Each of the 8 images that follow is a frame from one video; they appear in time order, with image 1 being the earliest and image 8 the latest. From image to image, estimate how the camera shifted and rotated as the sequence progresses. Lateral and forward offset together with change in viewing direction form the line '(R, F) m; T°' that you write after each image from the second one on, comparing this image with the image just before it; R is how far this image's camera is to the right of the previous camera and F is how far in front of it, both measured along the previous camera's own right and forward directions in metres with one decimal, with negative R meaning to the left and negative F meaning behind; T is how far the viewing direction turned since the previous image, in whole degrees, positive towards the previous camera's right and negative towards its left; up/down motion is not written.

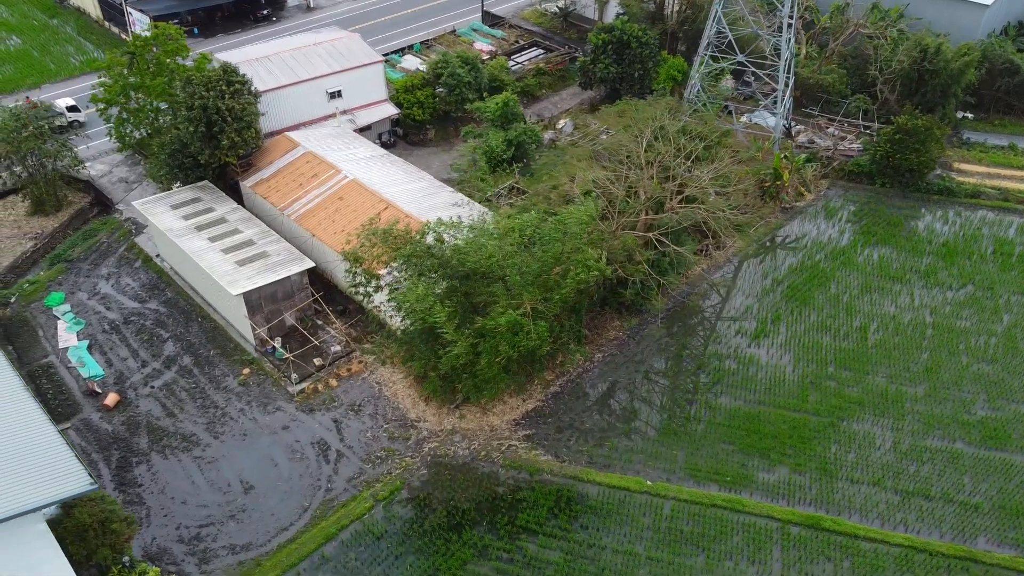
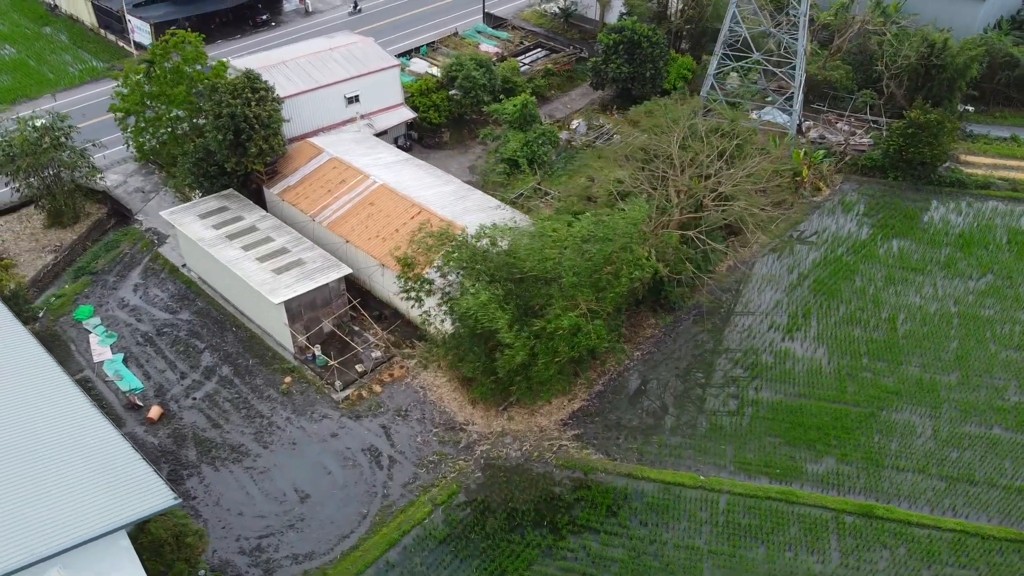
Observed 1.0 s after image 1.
(-1.5, -0.1) m; +2°
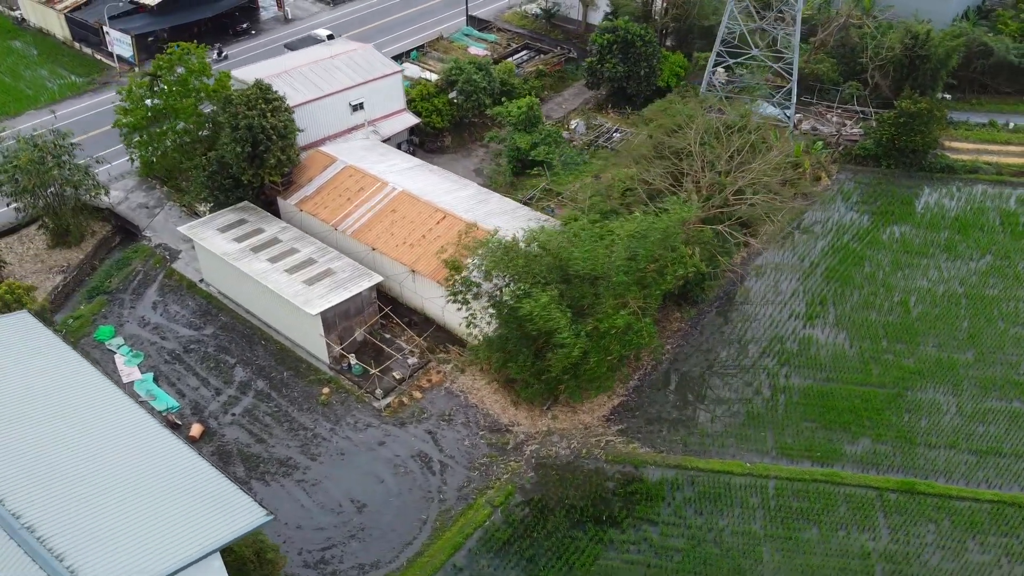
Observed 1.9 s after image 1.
(-1.8, -0.1) m; +3°
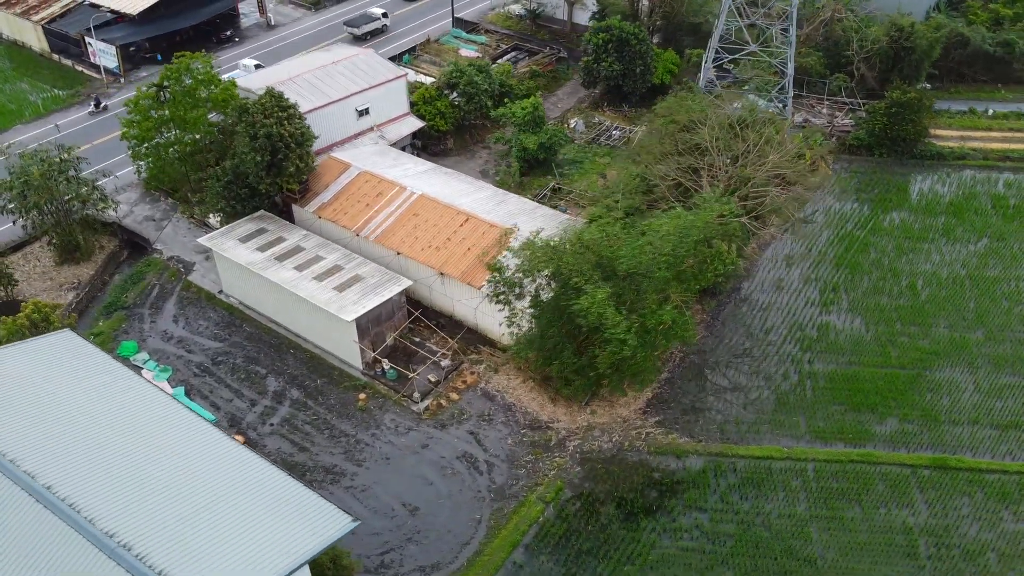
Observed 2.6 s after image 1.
(-1.6, -0.2) m; +3°
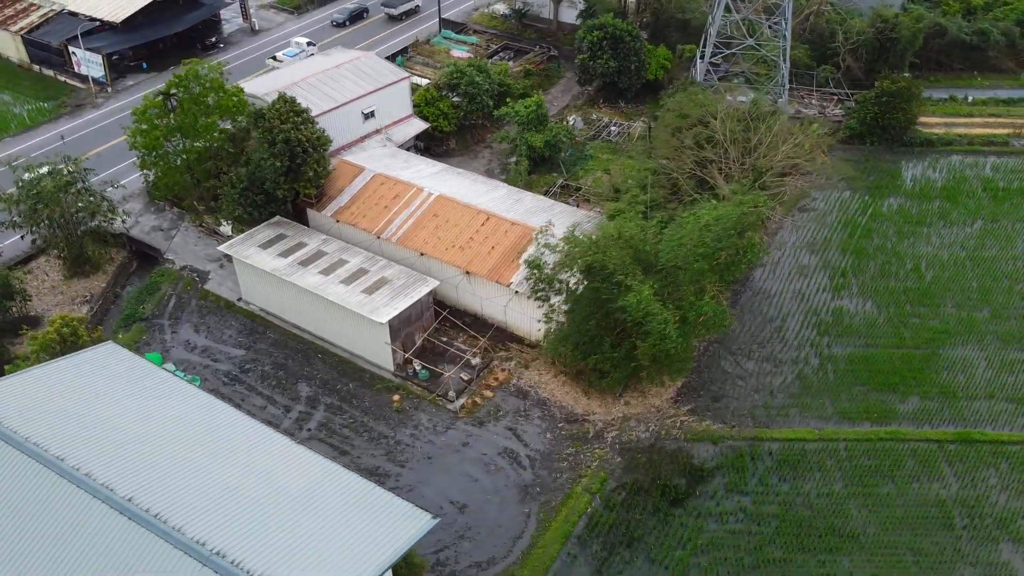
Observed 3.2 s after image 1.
(-1.5, -0.2) m; +3°
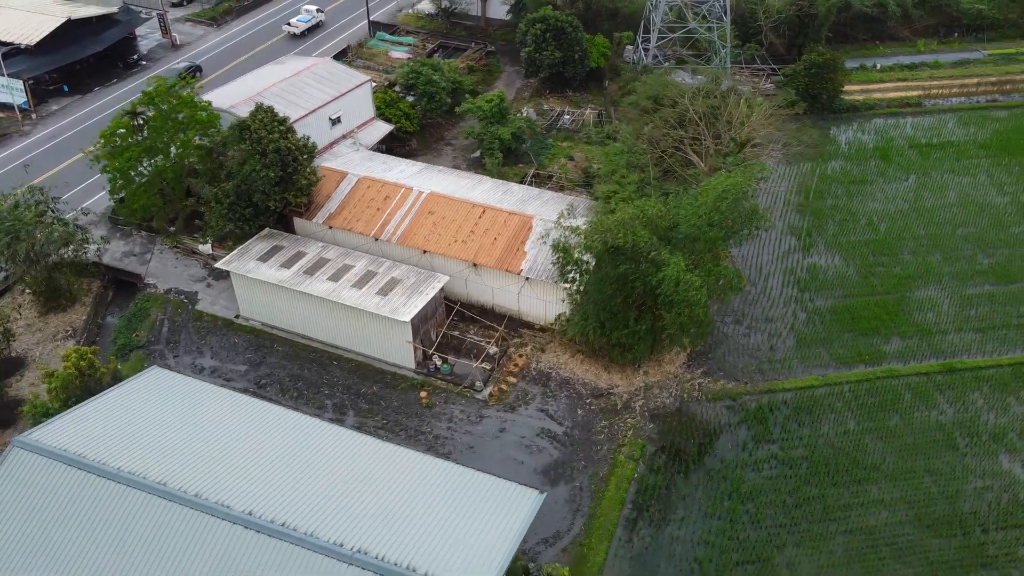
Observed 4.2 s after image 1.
(-2.7, -0.3) m; +8°
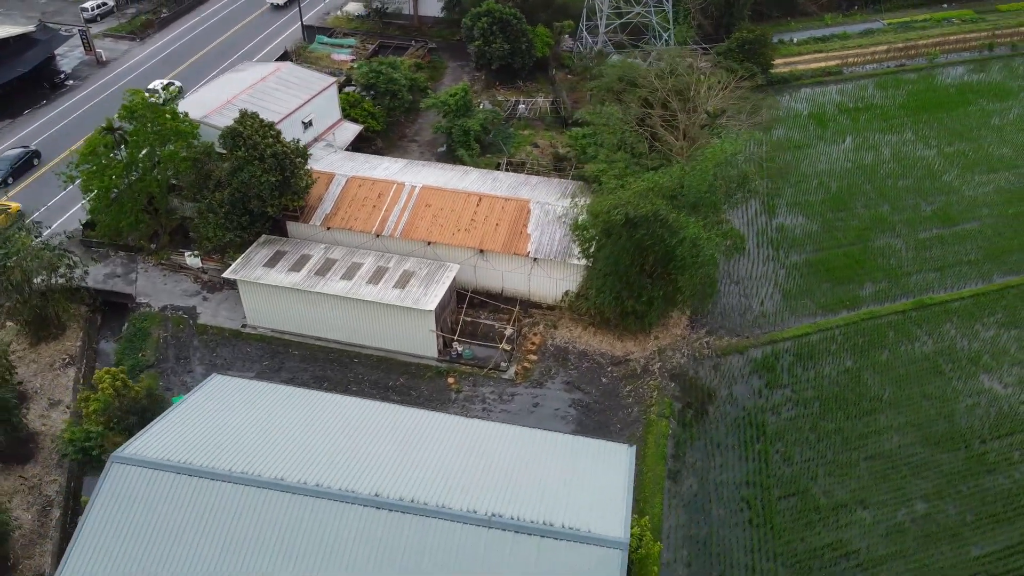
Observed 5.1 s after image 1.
(-2.7, -0.4) m; +7°
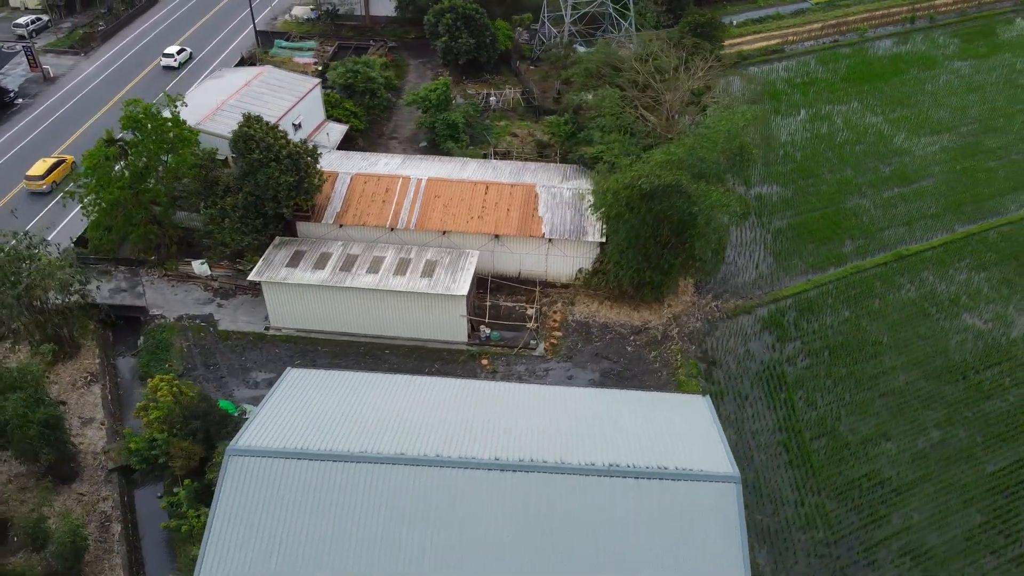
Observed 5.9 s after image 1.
(-2.5, -0.5) m; +6°
